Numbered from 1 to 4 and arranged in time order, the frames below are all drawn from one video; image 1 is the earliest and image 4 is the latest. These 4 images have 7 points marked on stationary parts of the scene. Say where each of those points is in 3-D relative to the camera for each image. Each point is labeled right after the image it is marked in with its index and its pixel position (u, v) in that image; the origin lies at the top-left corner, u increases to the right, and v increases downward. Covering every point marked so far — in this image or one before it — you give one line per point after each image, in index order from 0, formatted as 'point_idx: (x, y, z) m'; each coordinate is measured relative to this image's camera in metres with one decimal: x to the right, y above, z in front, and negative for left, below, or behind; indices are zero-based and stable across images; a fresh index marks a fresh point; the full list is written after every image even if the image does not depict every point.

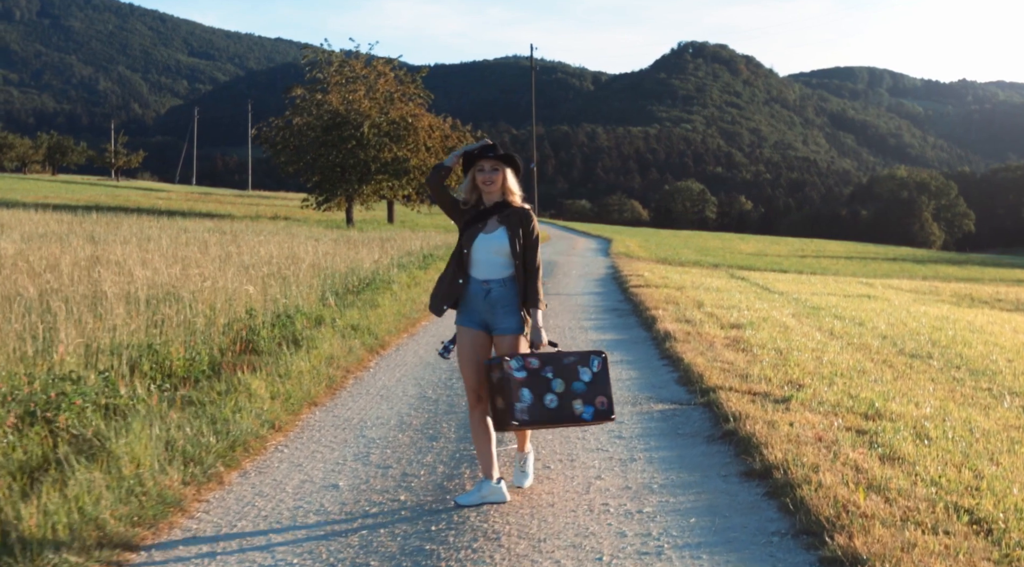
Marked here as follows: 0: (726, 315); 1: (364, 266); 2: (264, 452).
0: (+2.9, -0.4, +12.1) m
1: (-2.5, +0.3, +15.3) m
2: (-1.5, -1.0, +5.4) m
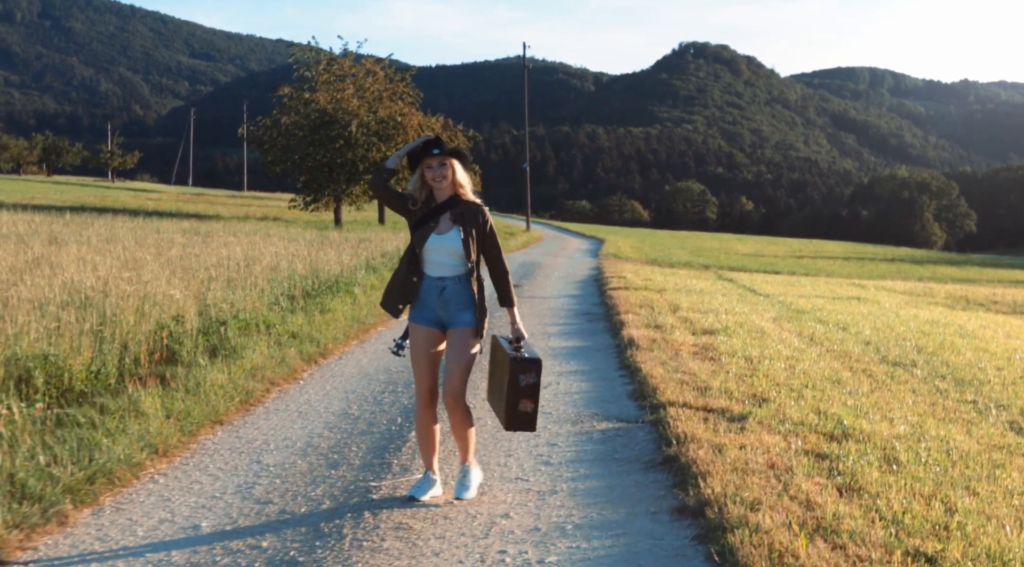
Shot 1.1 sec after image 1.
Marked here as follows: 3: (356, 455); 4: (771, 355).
0: (+2.4, -0.5, +11.4) m
1: (-3.0, +0.3, +14.7) m
2: (-2.0, -1.0, +4.7) m
3: (-0.9, -1.0, +5.2) m
4: (+2.6, -0.7, +9.0) m
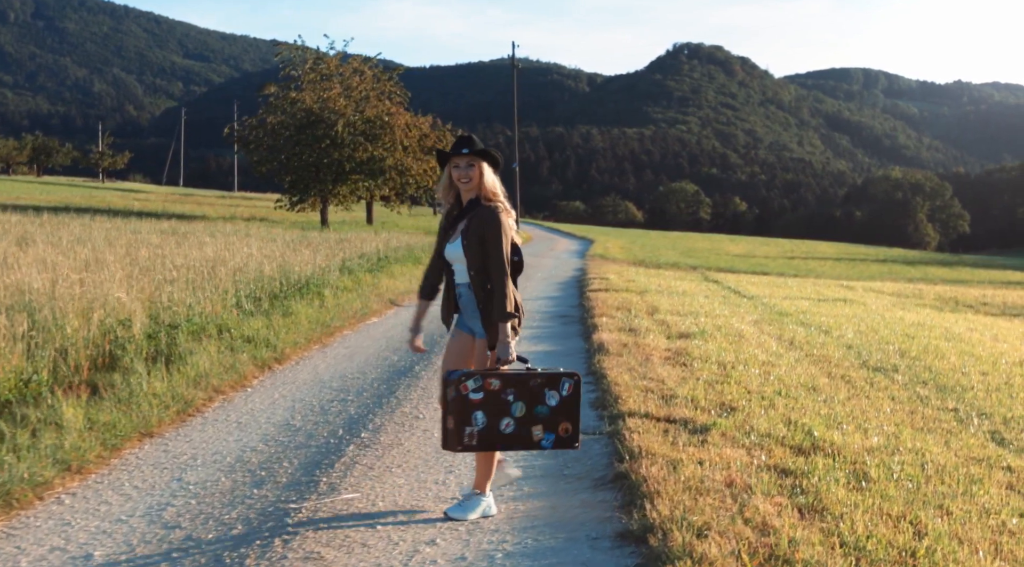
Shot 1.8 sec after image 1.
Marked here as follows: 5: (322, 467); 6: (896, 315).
0: (+2.1, -0.5, +11.1) m
1: (-3.4, +0.2, +14.3) m
2: (-2.3, -1.1, +4.3) m
3: (-1.2, -1.0, +4.8) m
4: (+2.3, -0.7, +8.7) m
5: (-1.0, -1.0, +4.9) m
6: (+6.5, -0.5, +15.0) m
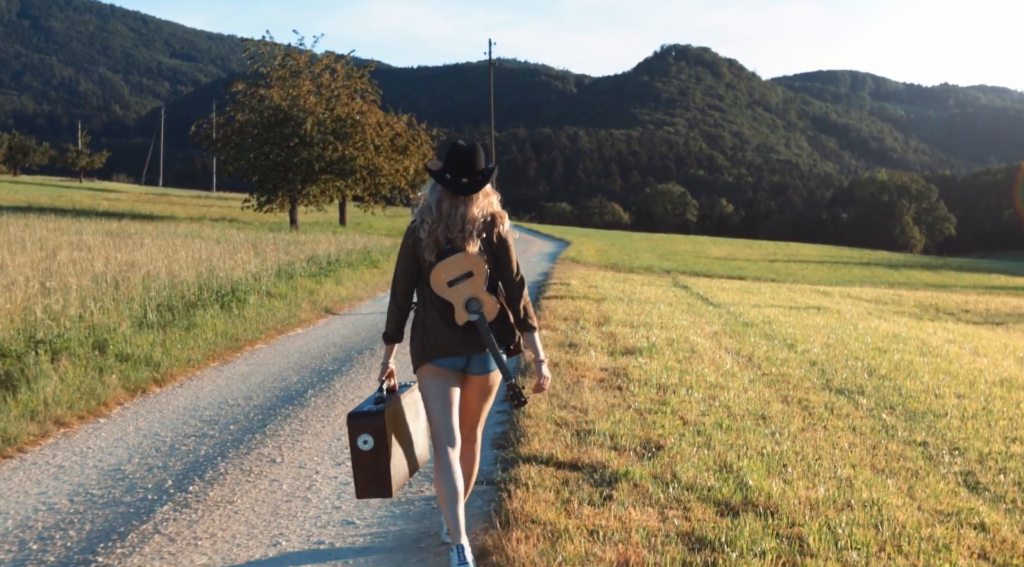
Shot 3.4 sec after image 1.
0: (+1.3, -0.6, +10.1) m
1: (-4.2, +0.1, +13.2) m
2: (-3.0, -1.2, +3.3) m
3: (-1.9, -1.1, +3.8) m
4: (+1.5, -0.8, +7.7) m
5: (-1.7, -1.1, +3.8) m
6: (+5.7, -0.6, +14.1) m
